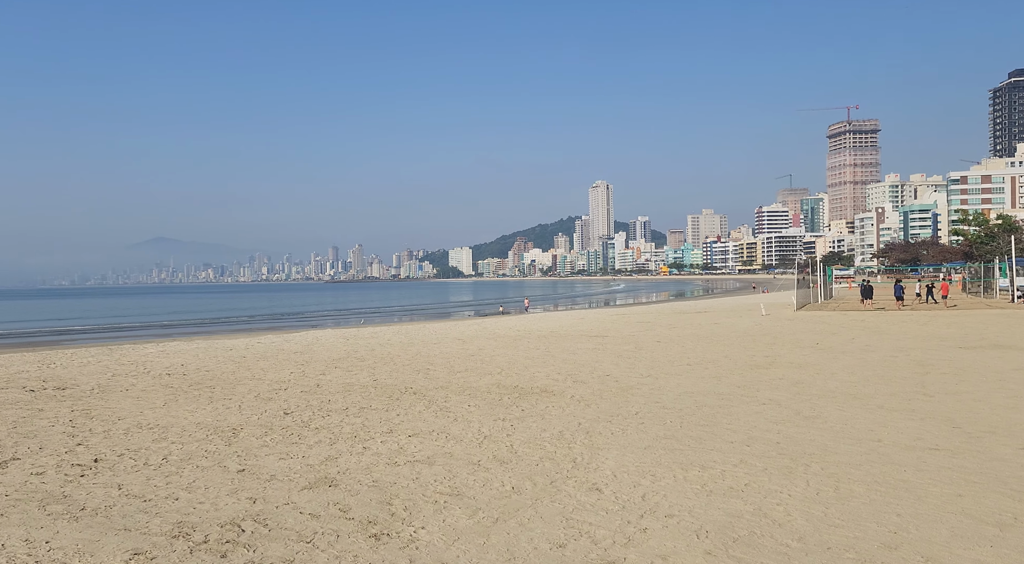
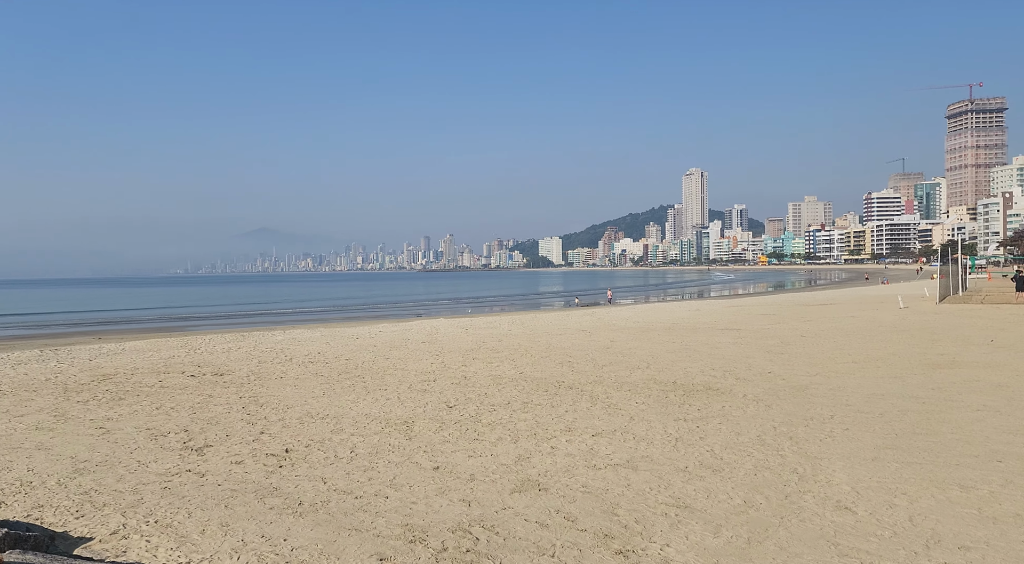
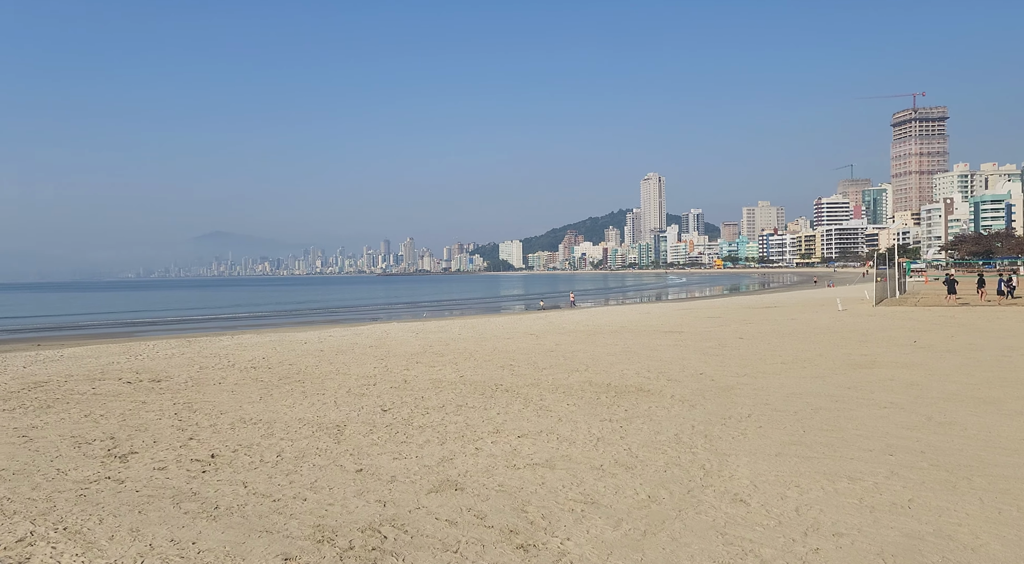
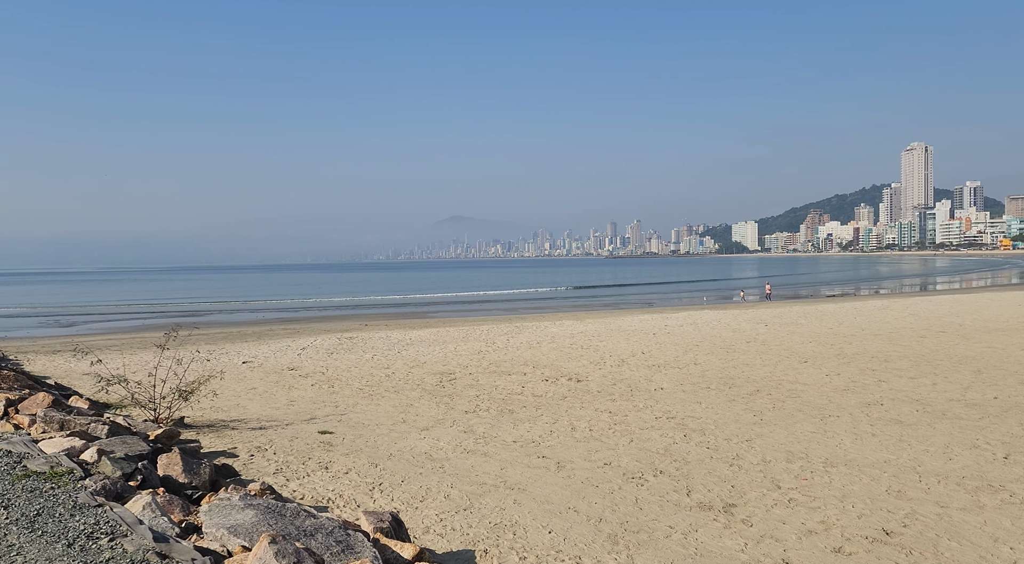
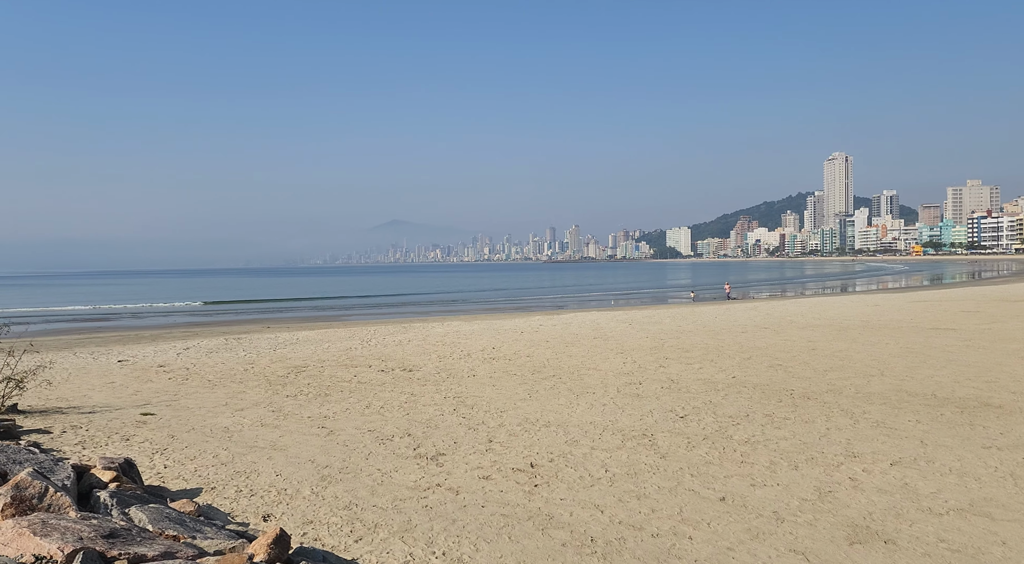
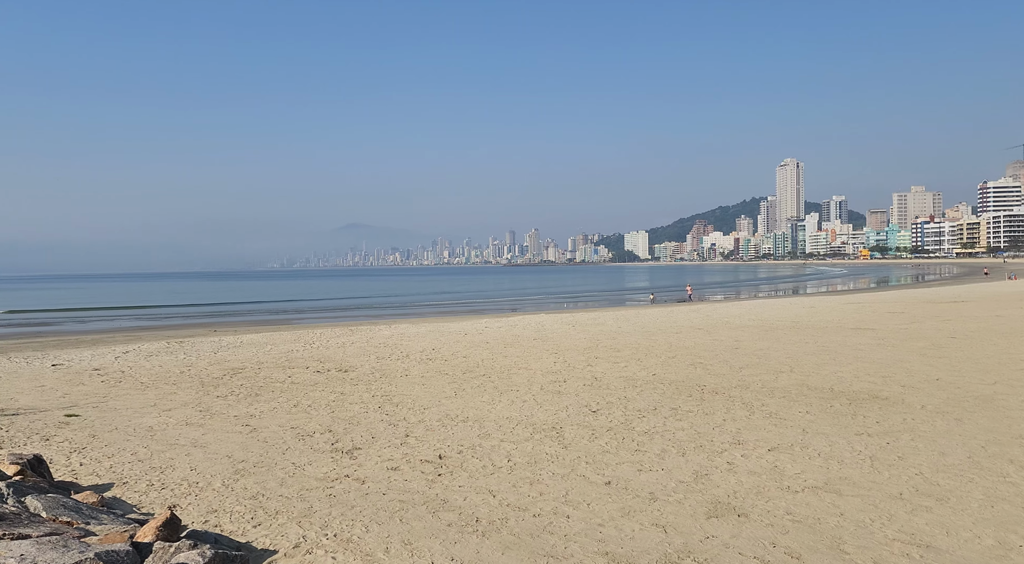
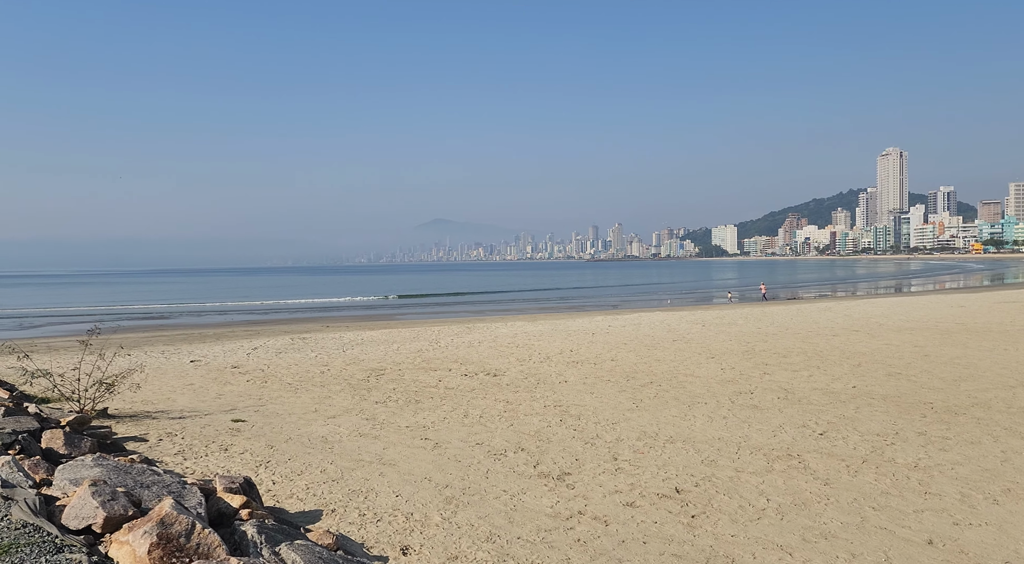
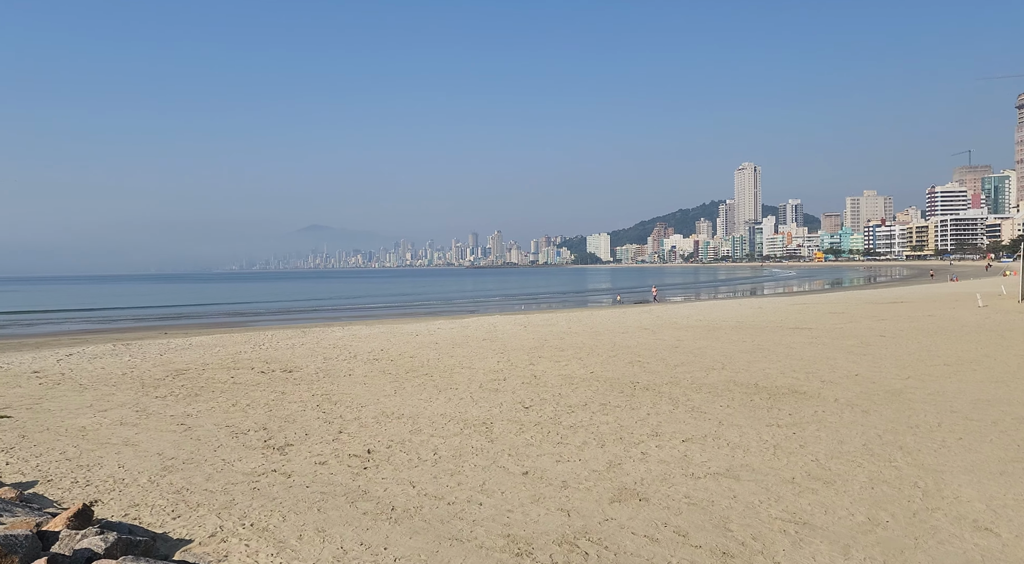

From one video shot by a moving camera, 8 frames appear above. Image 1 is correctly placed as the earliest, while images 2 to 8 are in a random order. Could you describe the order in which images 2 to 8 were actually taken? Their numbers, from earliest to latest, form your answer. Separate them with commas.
3, 2, 8, 6, 5, 7, 4
